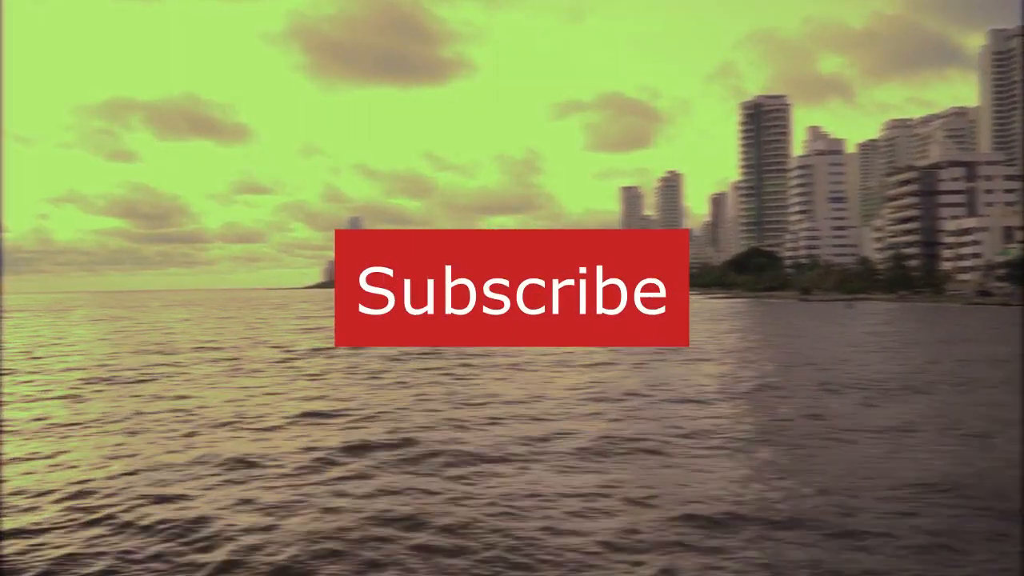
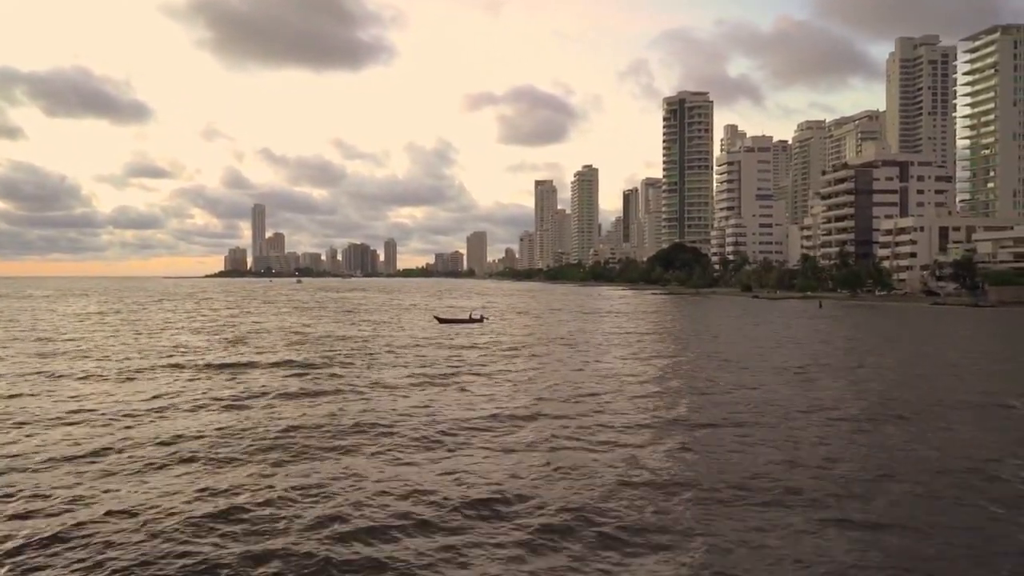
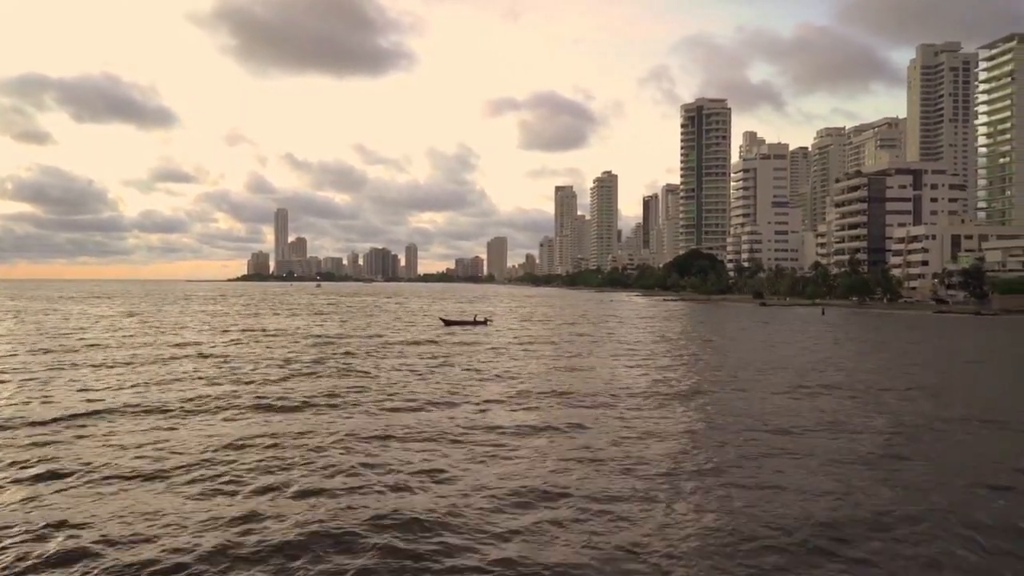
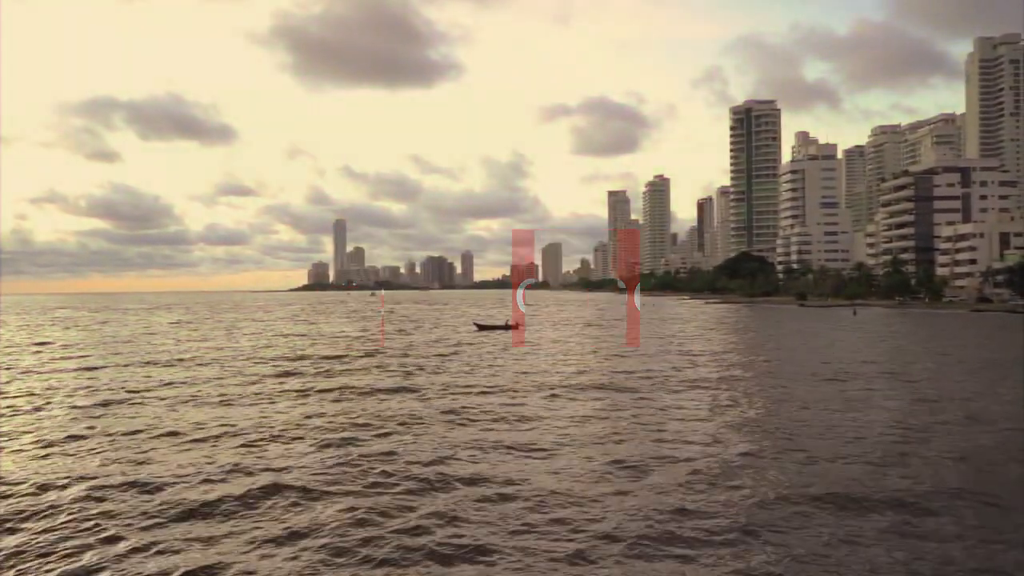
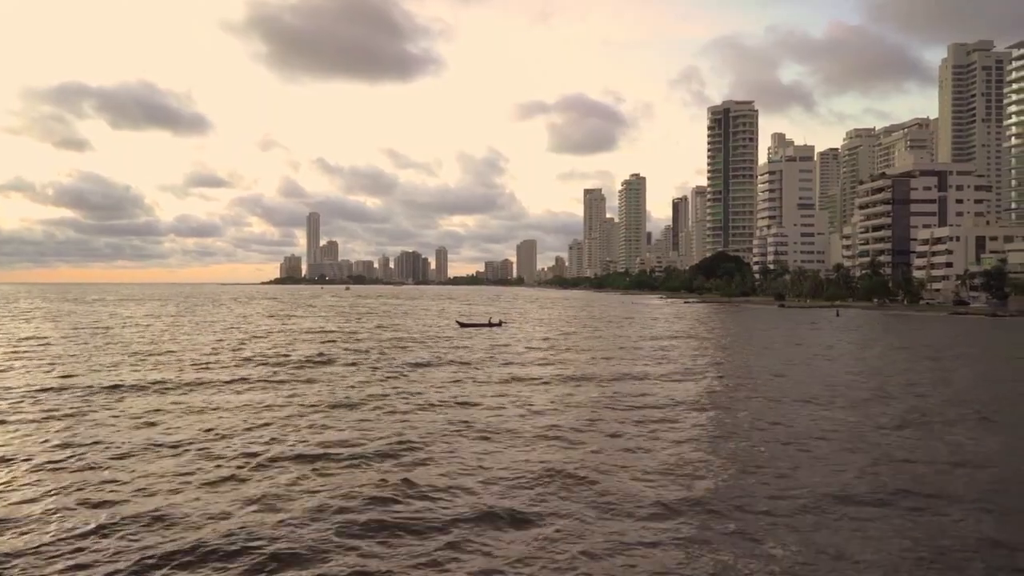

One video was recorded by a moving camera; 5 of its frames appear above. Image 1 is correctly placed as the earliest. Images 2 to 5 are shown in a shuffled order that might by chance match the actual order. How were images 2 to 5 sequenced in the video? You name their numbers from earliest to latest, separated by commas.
4, 5, 3, 2
